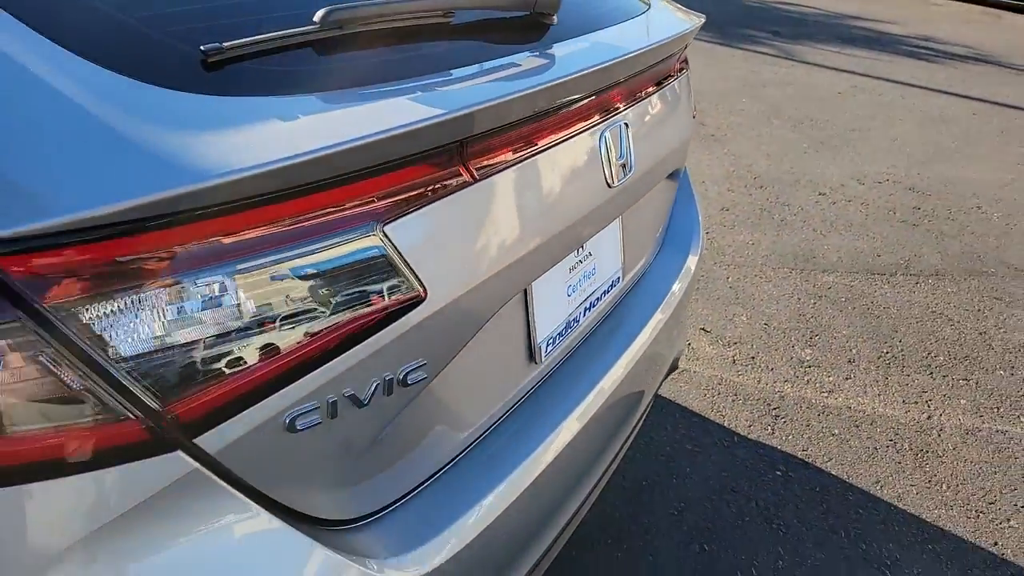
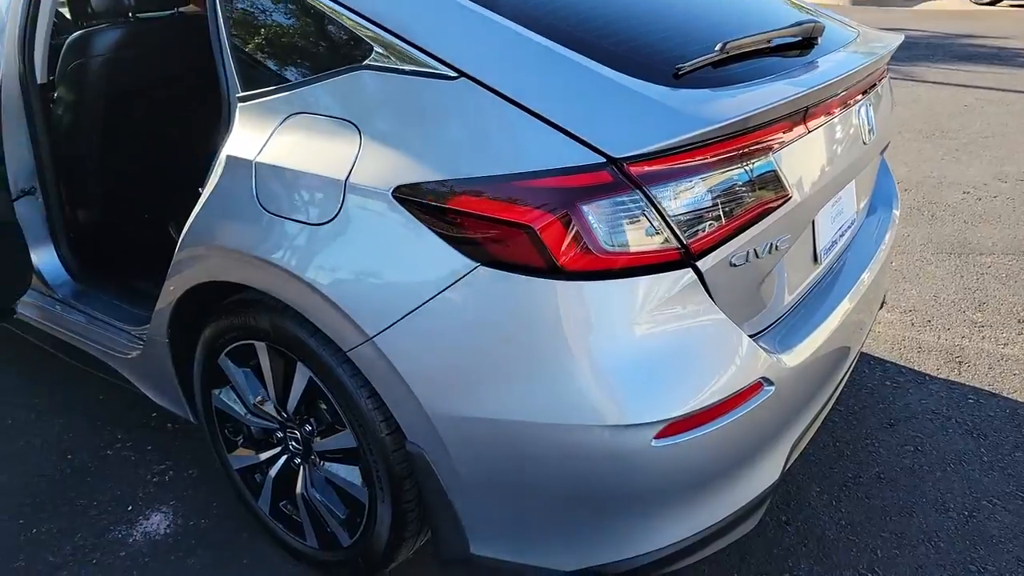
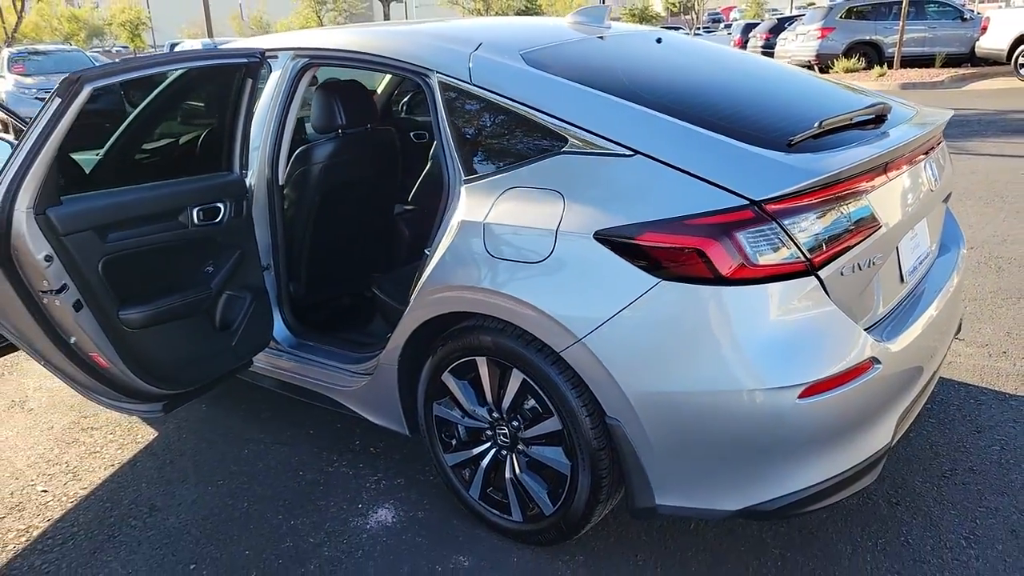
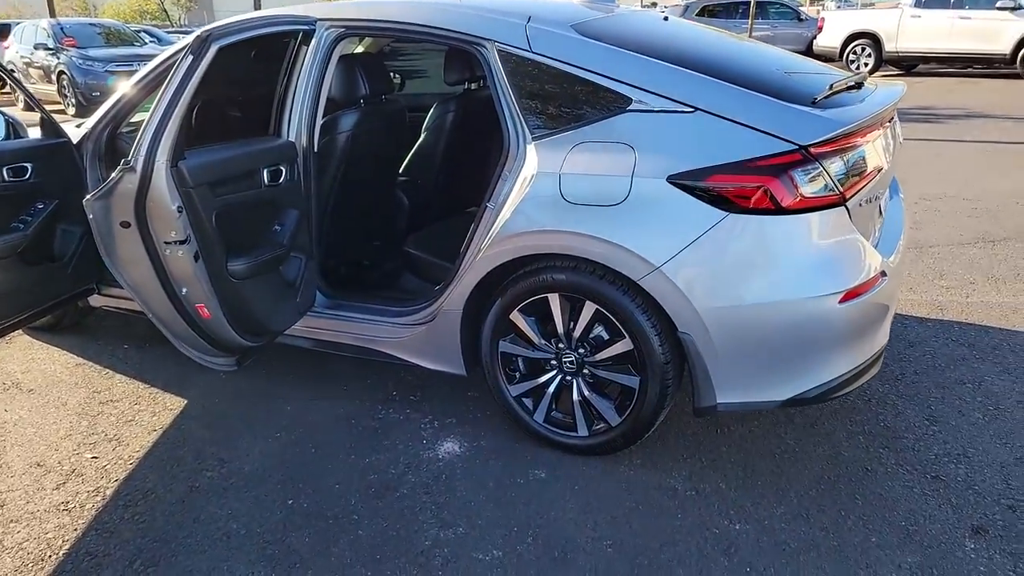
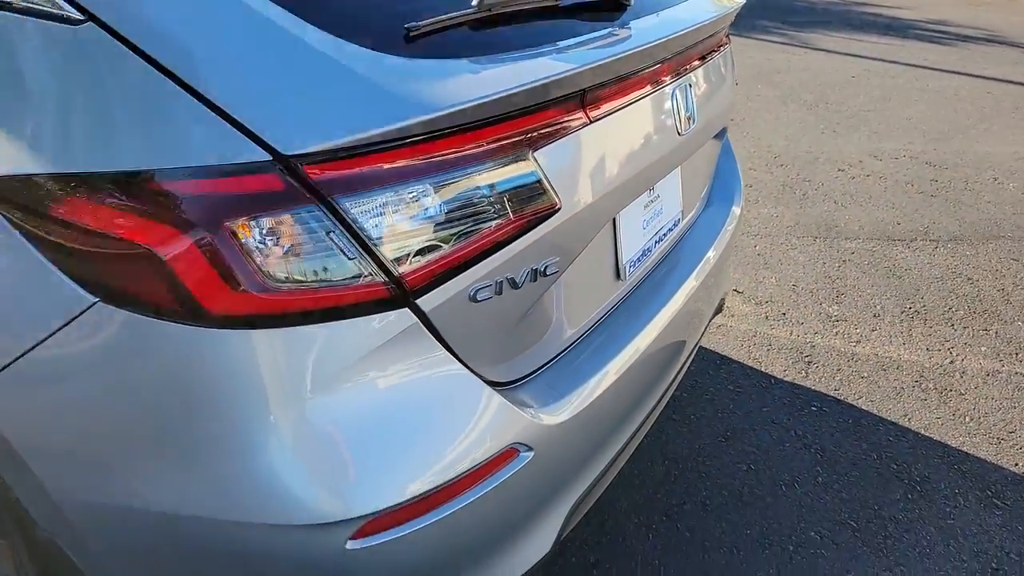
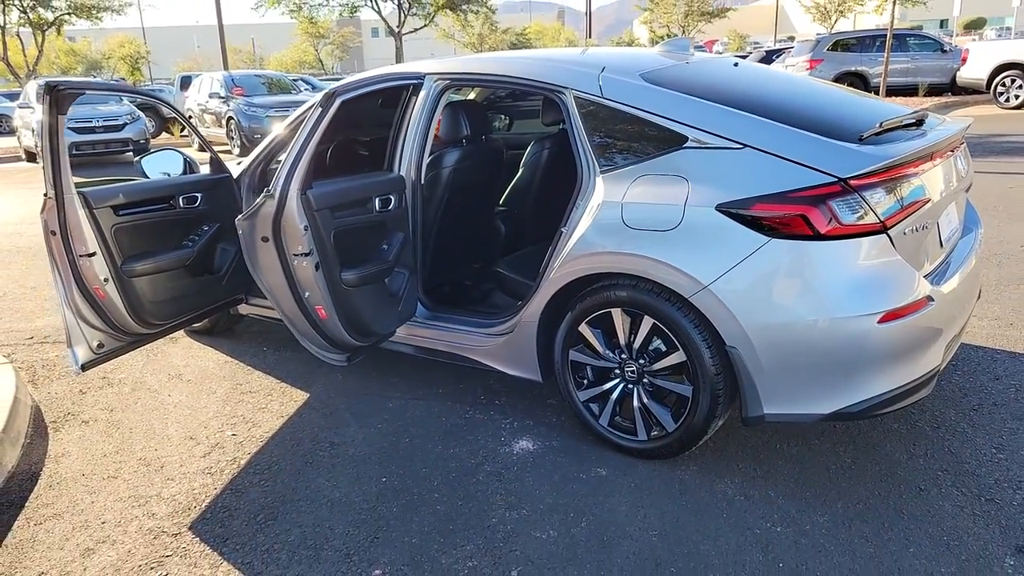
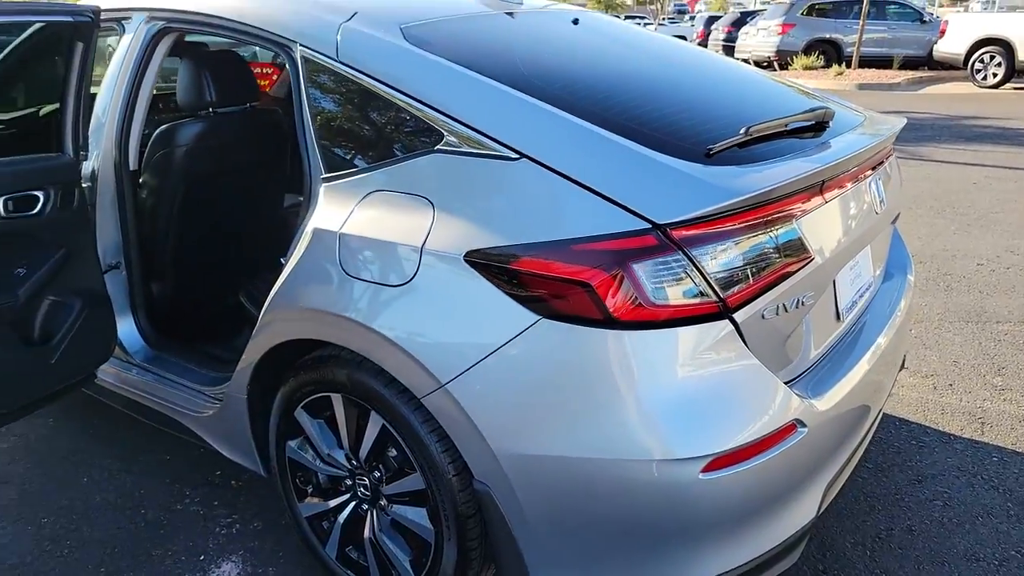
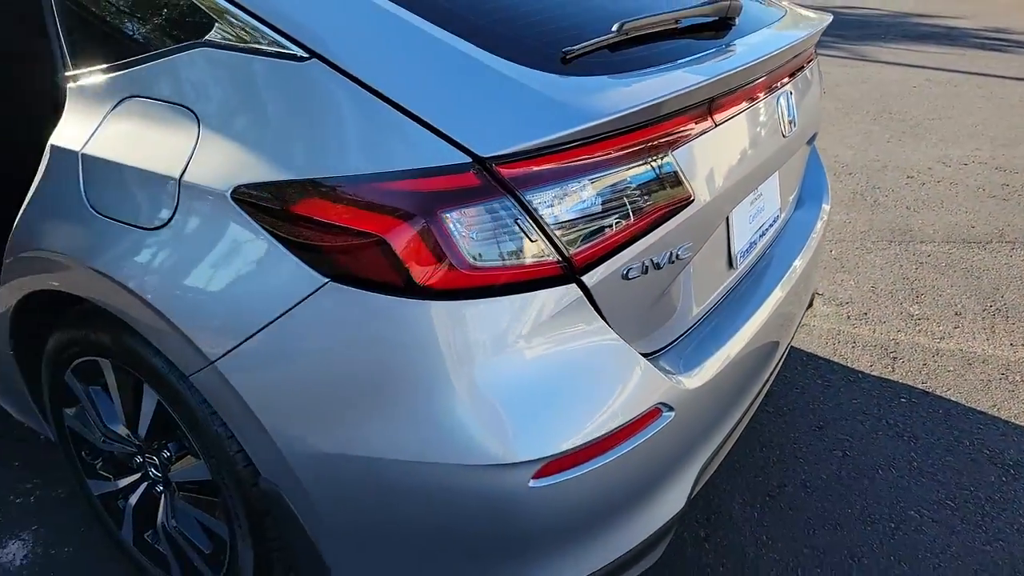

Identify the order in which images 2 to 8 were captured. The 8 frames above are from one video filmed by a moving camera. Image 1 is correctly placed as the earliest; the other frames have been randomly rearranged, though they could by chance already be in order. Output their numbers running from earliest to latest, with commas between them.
5, 8, 2, 7, 3, 6, 4
